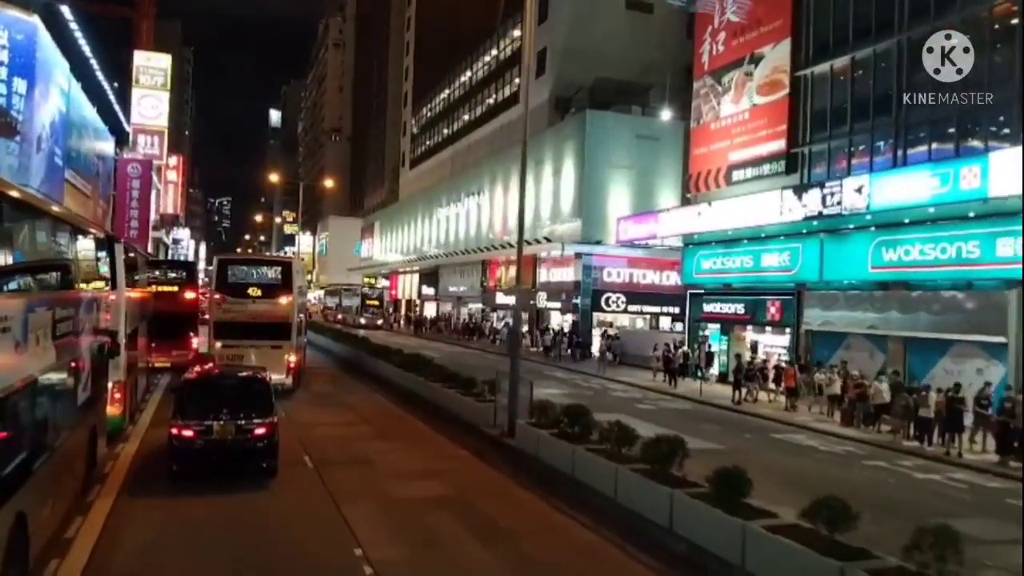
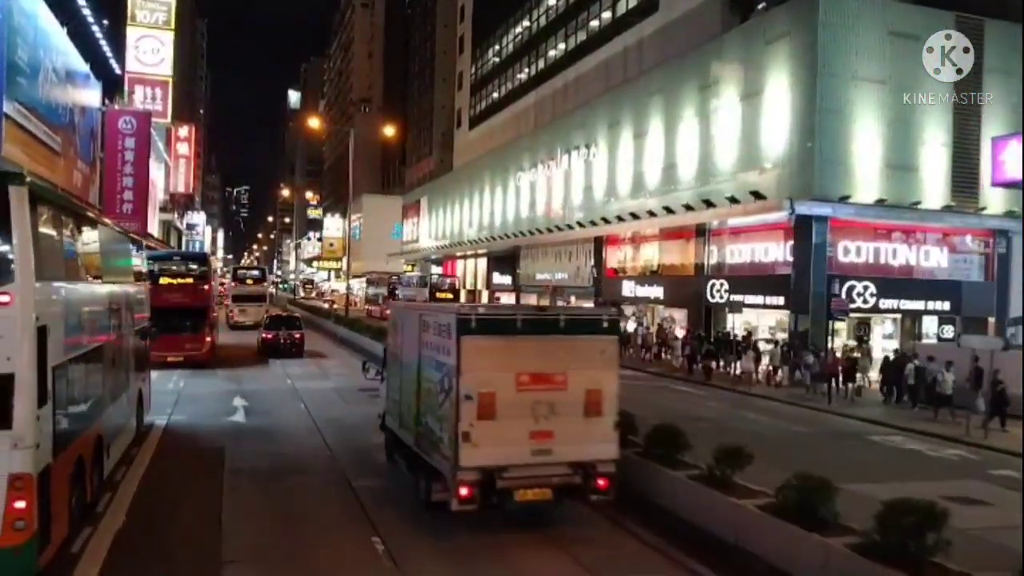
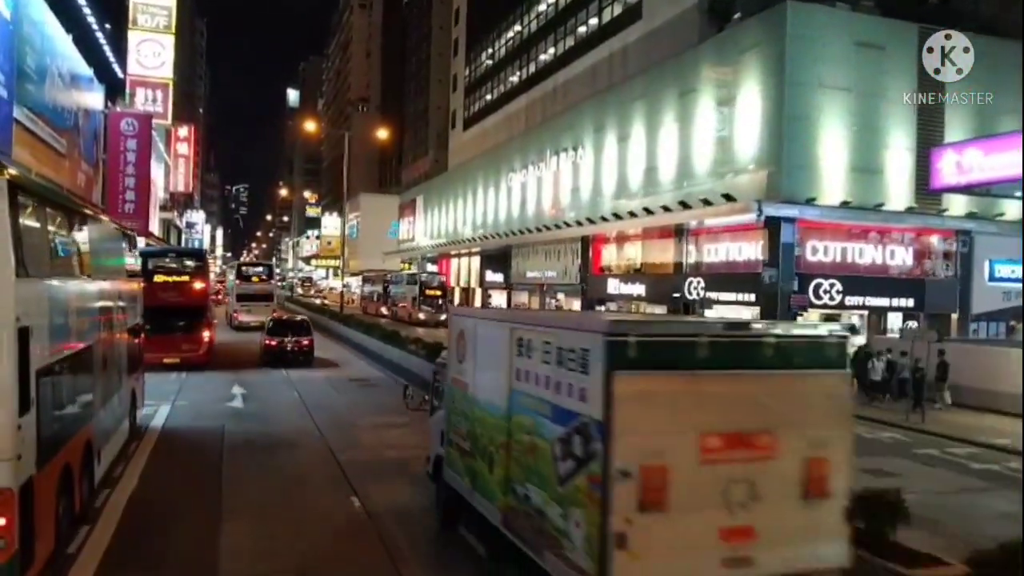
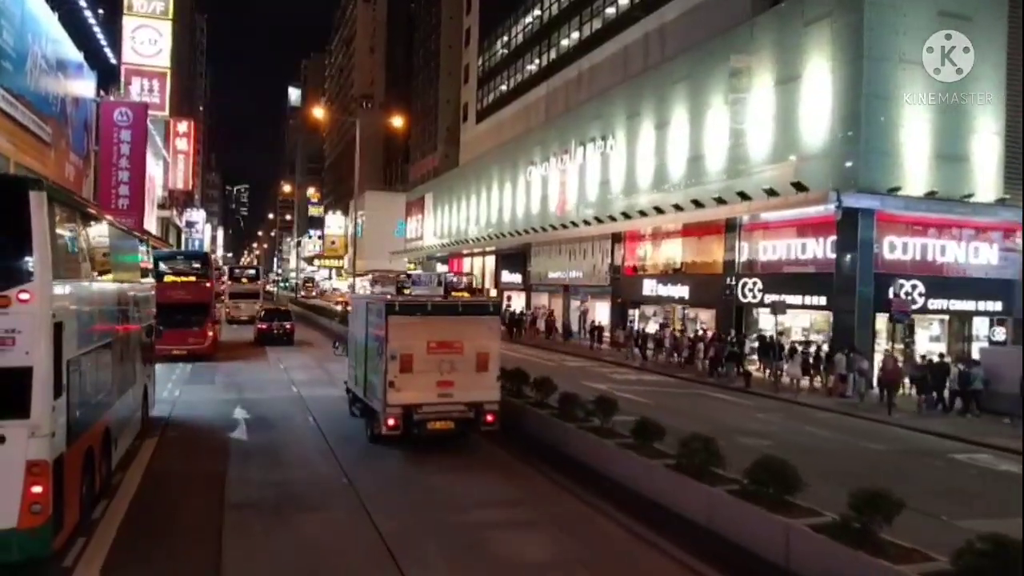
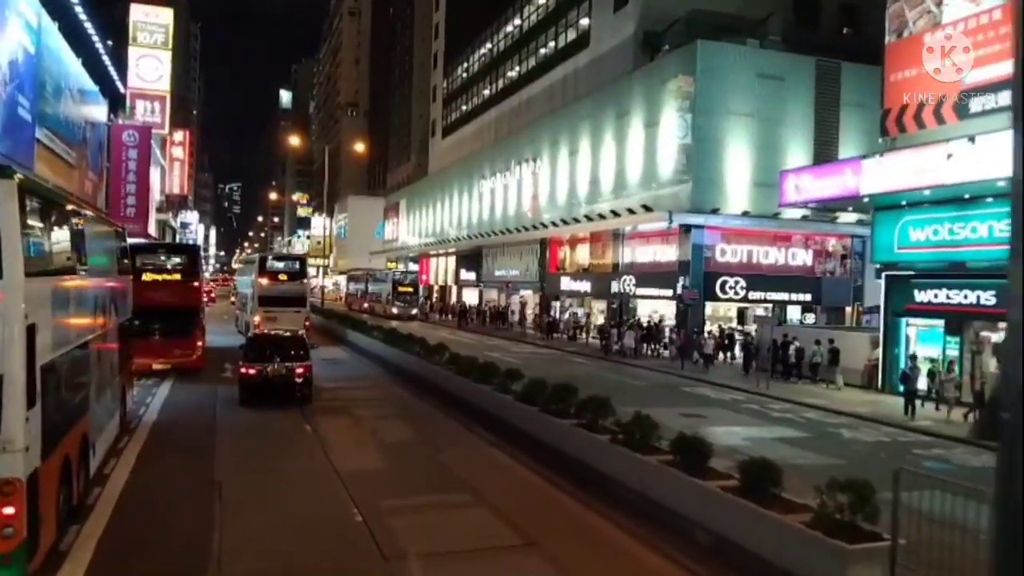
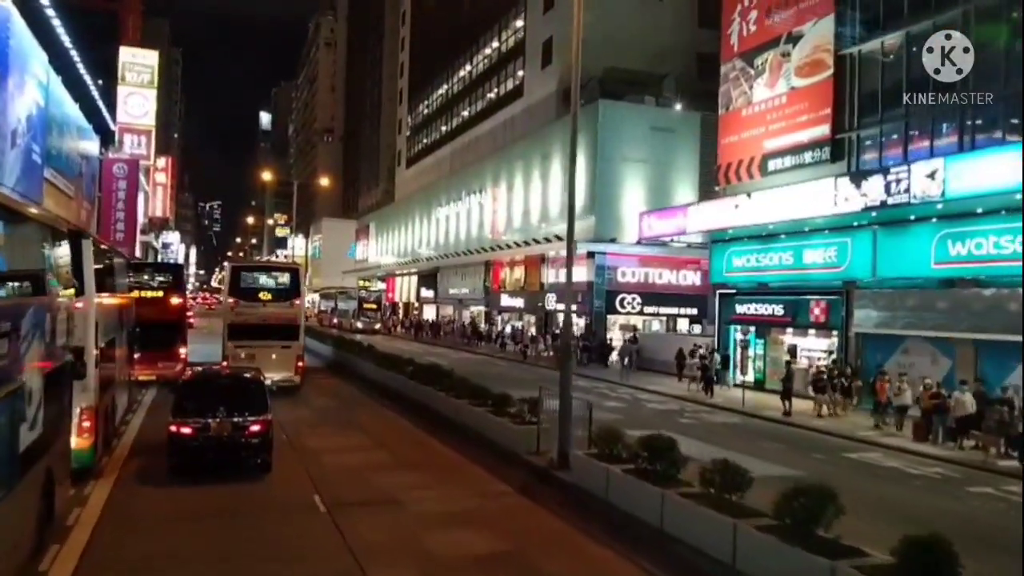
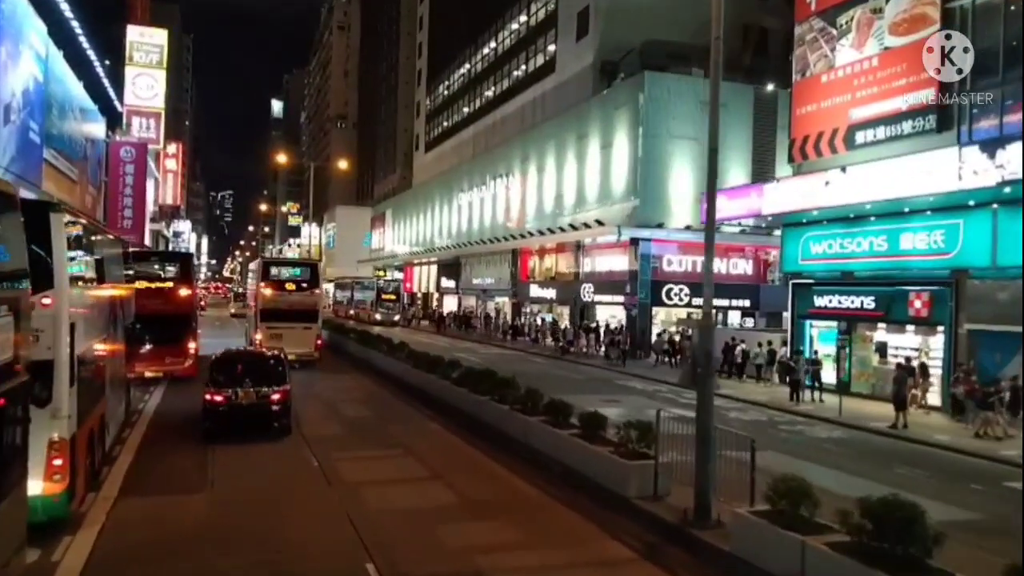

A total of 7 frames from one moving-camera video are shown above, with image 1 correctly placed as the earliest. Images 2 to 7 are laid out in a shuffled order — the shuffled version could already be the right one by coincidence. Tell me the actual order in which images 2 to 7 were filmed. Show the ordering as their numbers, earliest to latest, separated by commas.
6, 7, 5, 3, 2, 4
